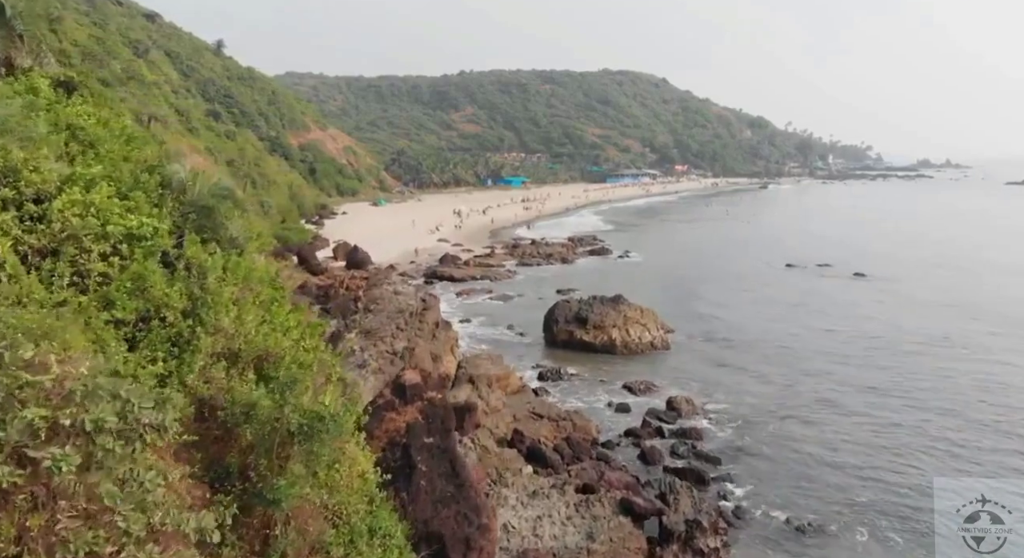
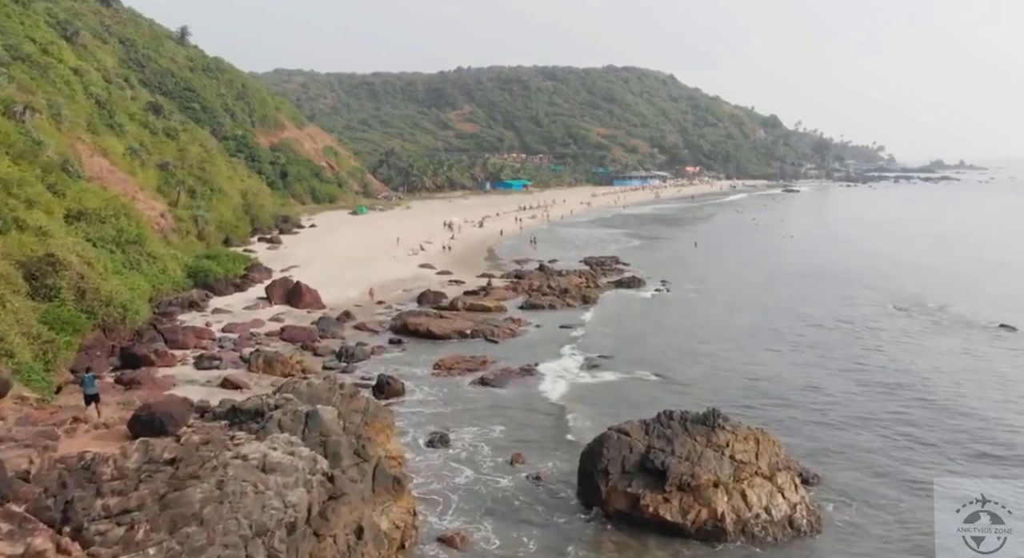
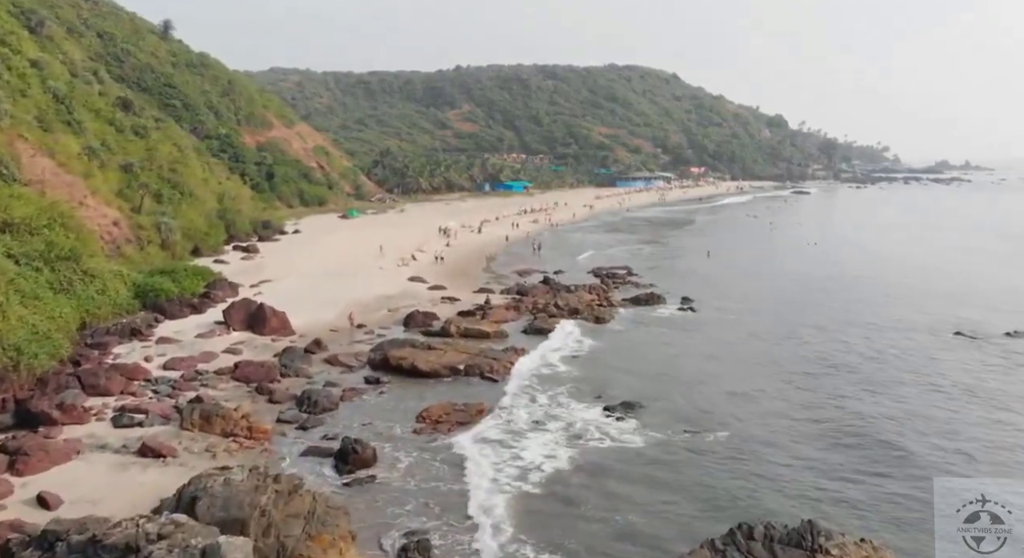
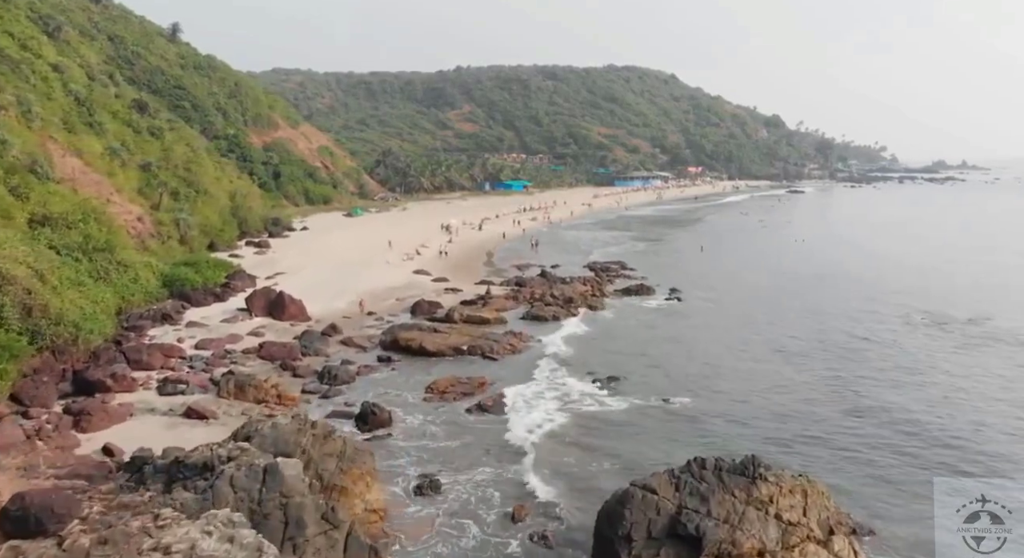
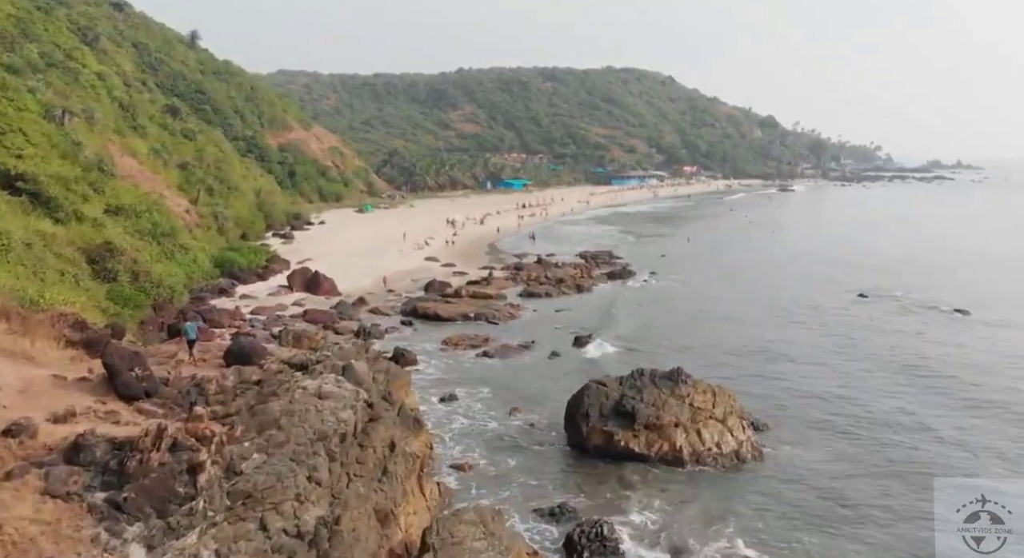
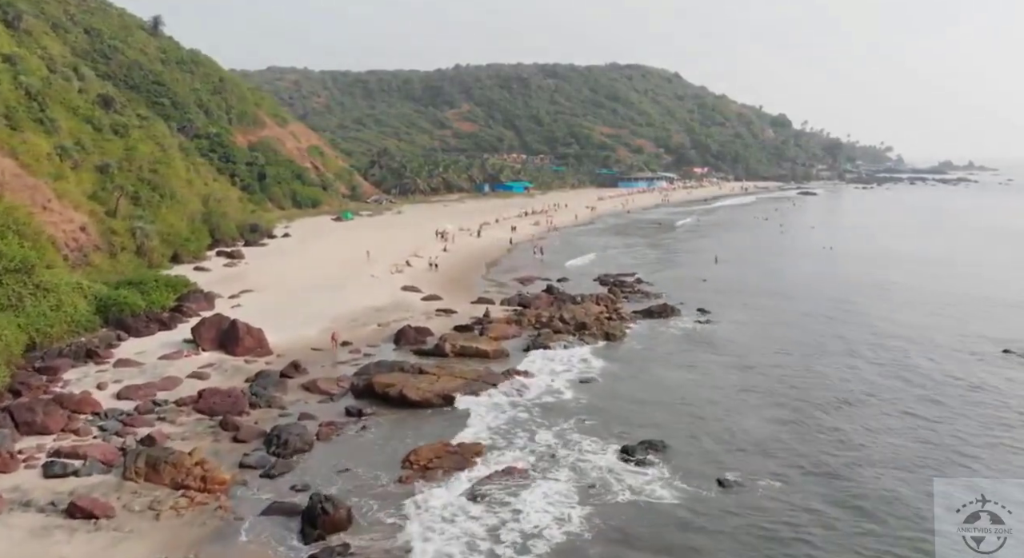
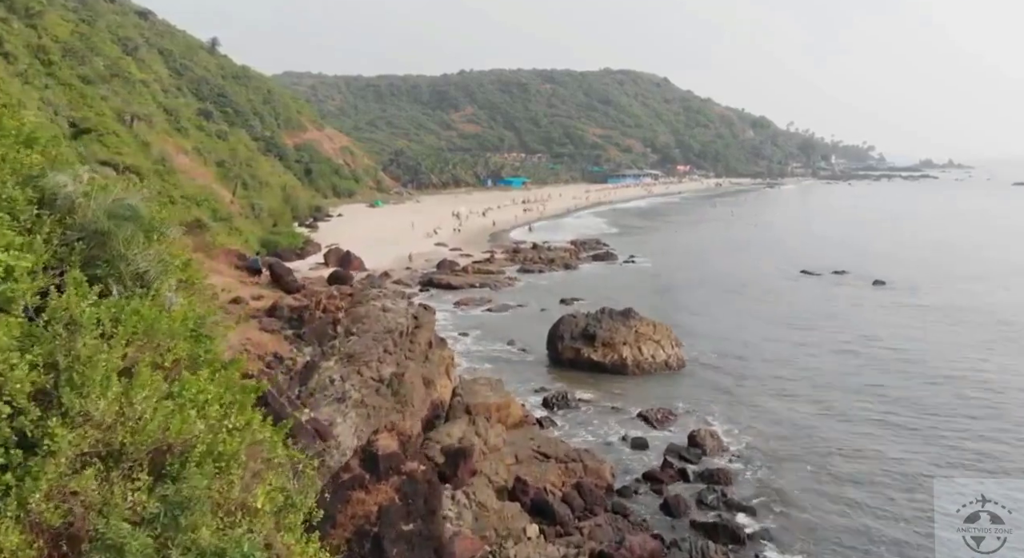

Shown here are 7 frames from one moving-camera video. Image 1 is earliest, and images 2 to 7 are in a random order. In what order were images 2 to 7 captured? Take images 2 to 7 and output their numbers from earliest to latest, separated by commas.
7, 5, 2, 4, 3, 6
